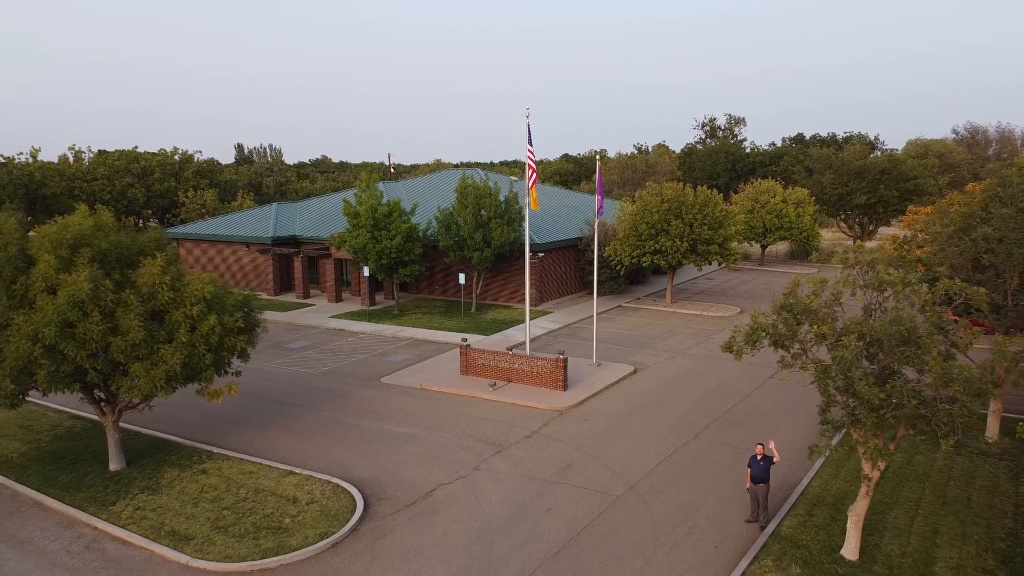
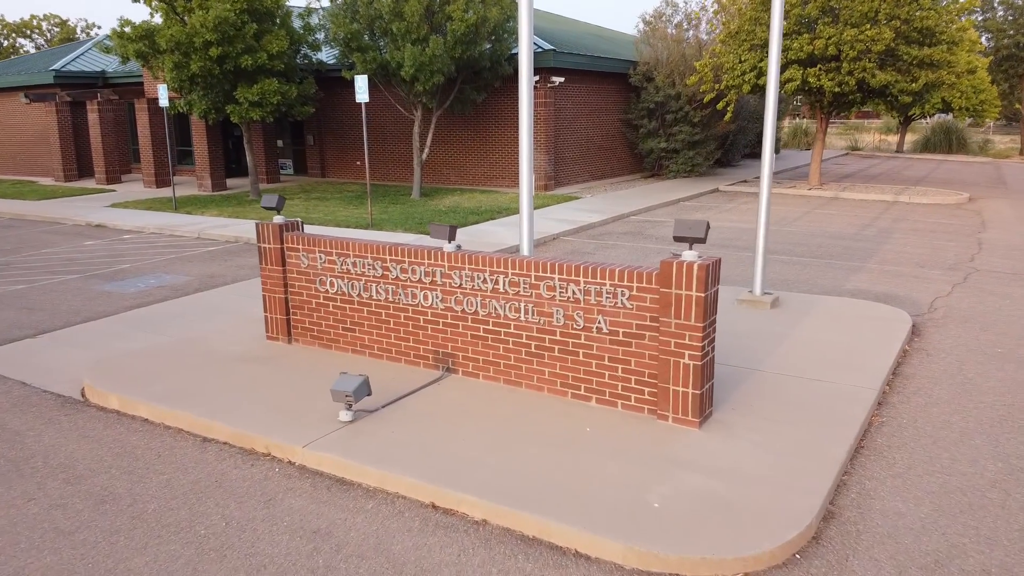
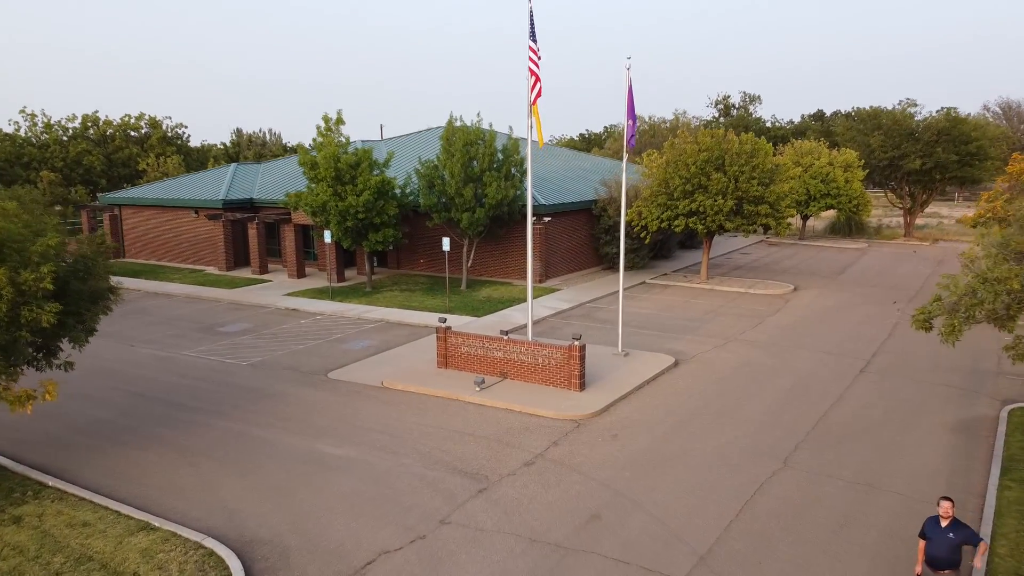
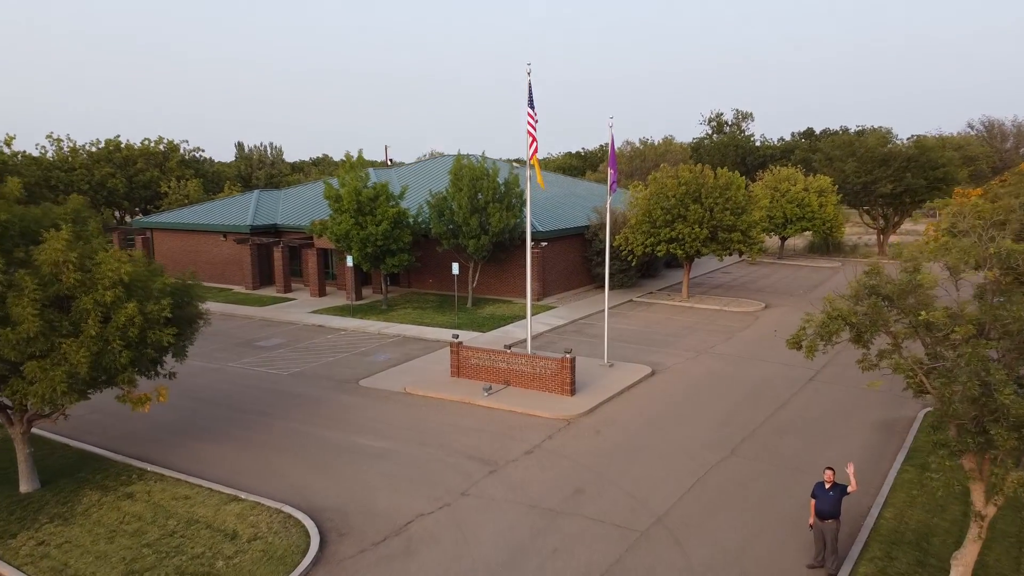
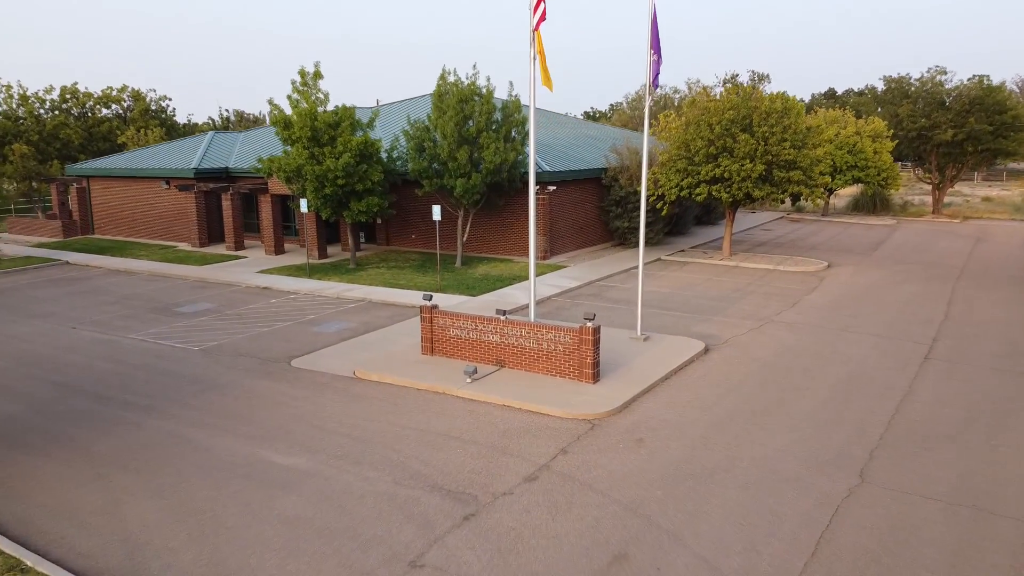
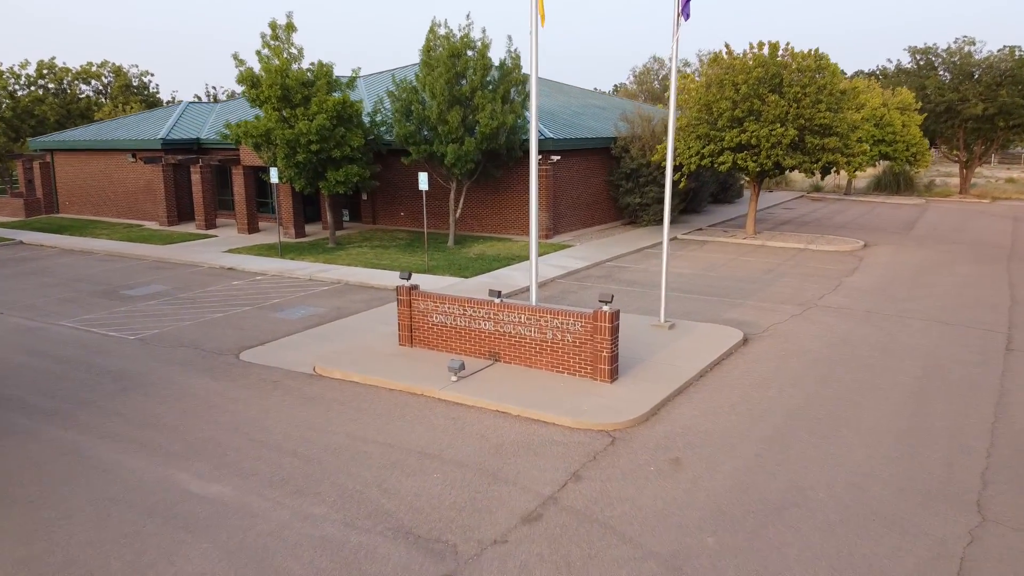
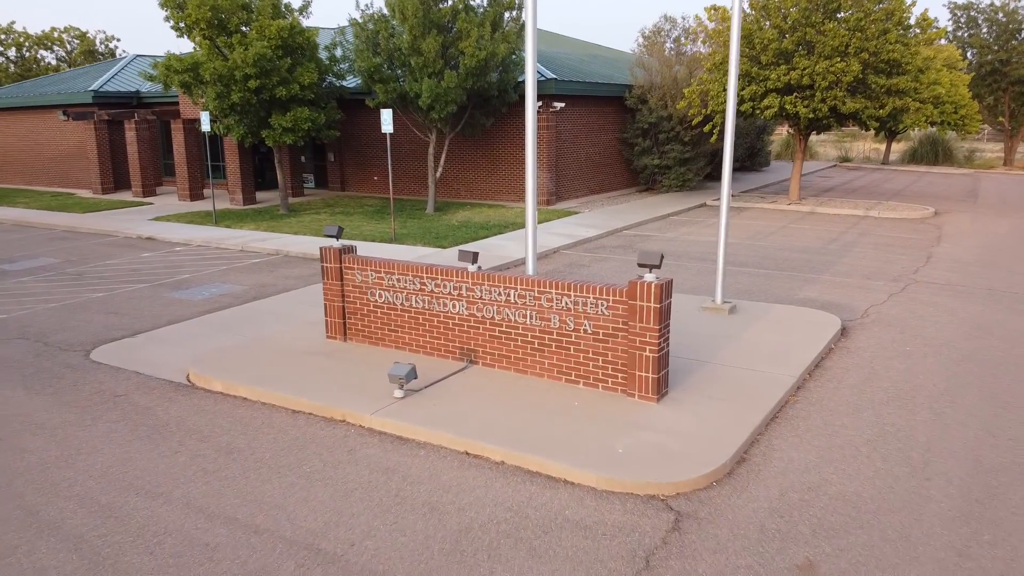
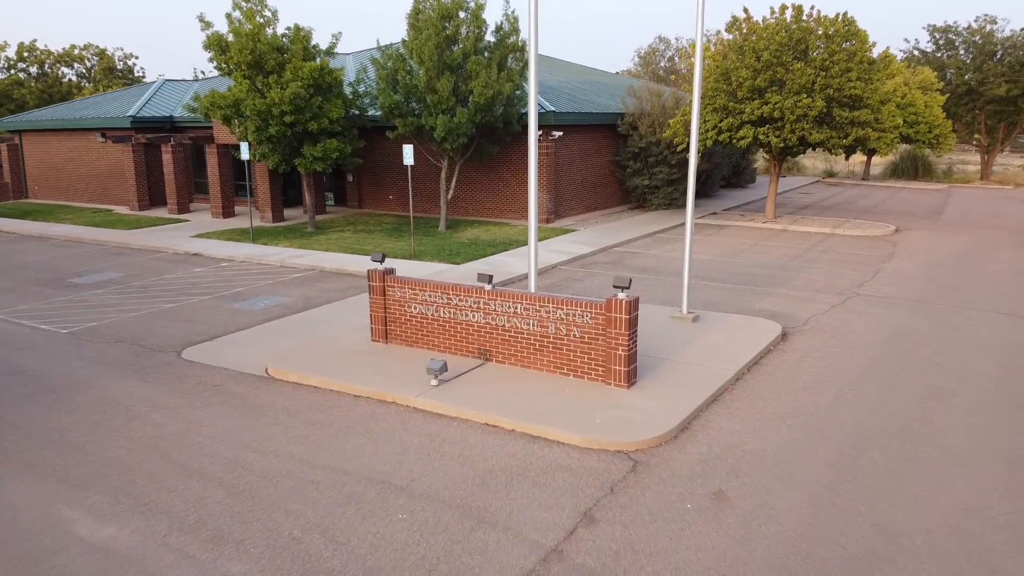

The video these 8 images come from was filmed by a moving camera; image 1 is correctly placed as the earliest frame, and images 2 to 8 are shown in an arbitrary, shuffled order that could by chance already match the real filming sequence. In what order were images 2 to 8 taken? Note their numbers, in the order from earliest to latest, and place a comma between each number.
4, 3, 5, 6, 8, 7, 2
